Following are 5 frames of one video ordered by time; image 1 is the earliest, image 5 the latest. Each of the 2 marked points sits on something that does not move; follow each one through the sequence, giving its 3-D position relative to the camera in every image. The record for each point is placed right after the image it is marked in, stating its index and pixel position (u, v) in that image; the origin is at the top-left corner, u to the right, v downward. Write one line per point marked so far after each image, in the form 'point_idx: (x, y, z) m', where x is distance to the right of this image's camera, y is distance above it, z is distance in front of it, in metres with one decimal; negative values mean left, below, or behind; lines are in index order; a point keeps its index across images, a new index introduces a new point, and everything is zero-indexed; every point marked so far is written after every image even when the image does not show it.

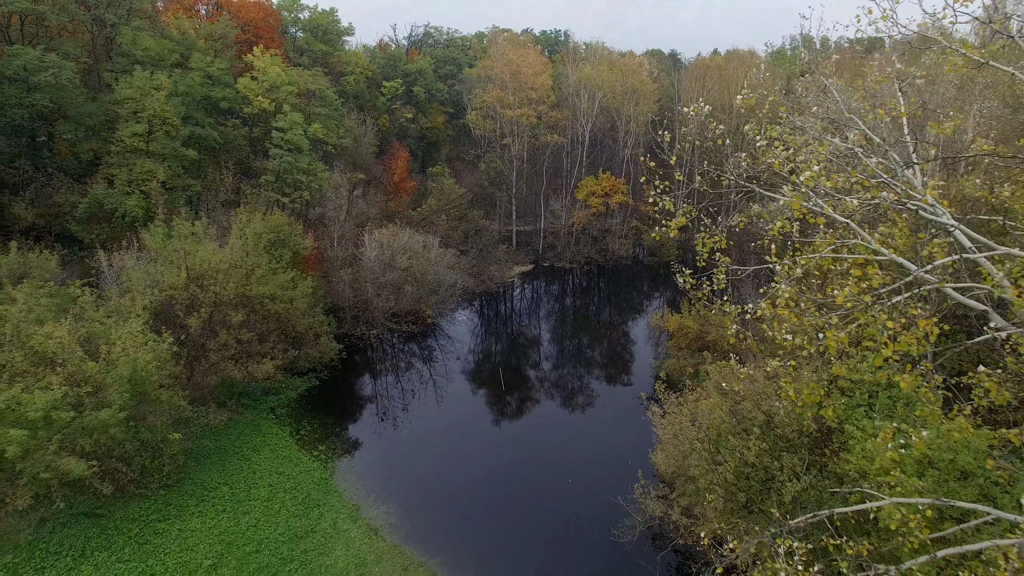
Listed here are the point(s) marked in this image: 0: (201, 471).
0: (-8.8, -5.1, +16.1) m
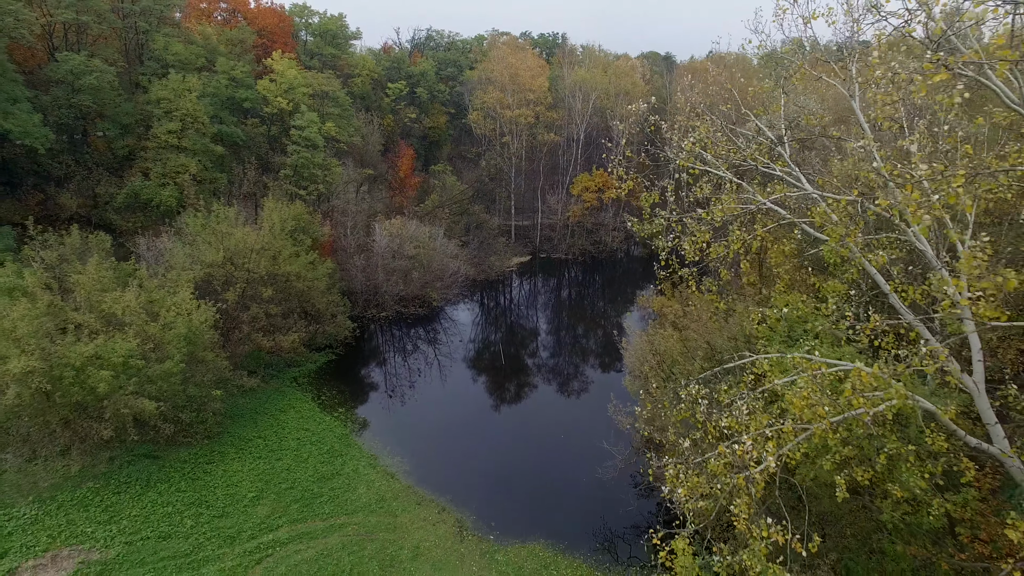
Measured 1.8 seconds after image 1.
0: (-8.9, -4.4, +18.4) m
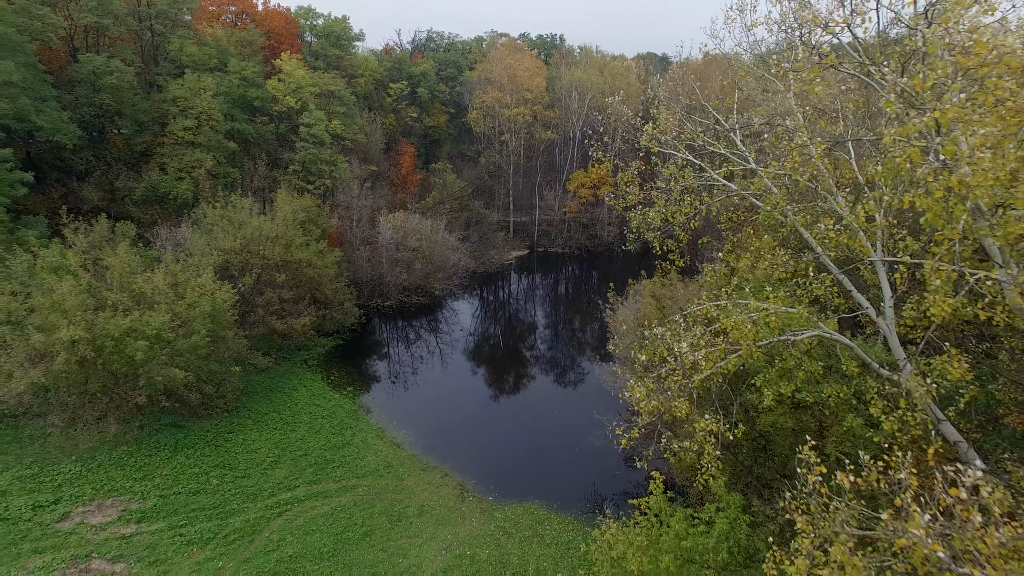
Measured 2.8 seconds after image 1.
0: (-9.0, -3.9, +19.8) m
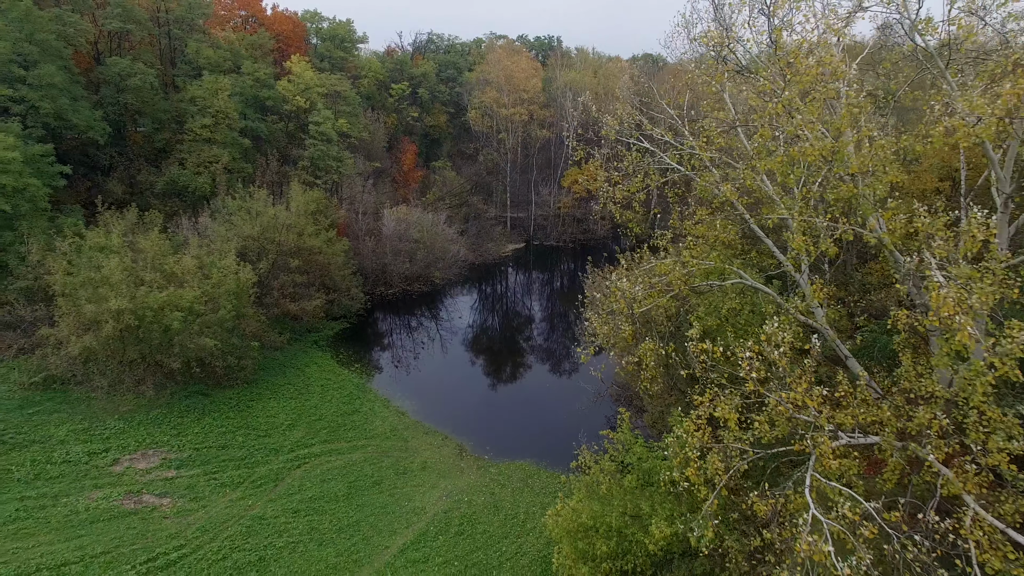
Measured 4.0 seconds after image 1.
0: (-9.2, -3.2, +21.7) m
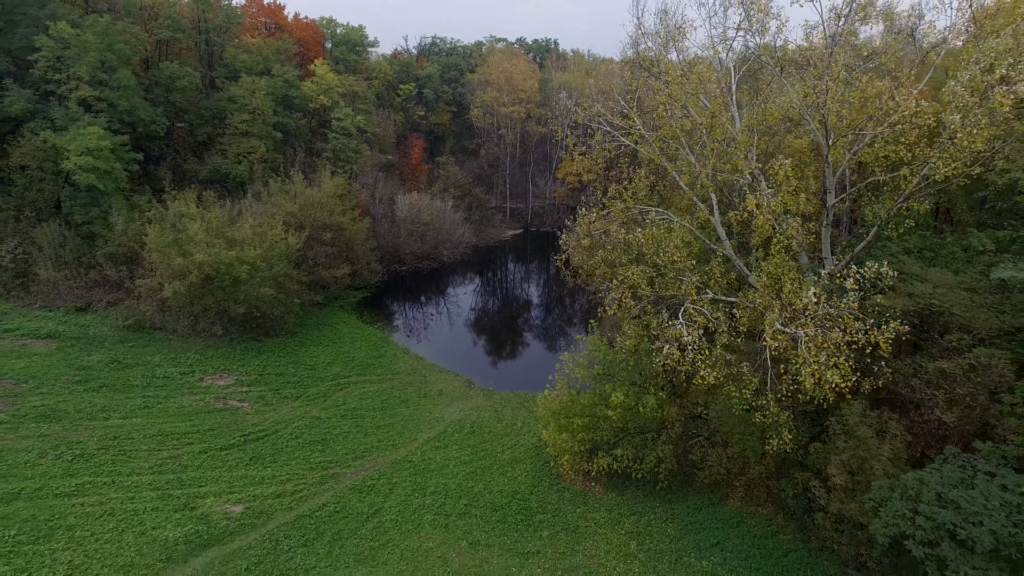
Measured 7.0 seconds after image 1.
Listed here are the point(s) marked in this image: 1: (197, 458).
0: (-9.2, -1.7, +25.9) m
1: (-7.9, -4.2, +14.3) m
